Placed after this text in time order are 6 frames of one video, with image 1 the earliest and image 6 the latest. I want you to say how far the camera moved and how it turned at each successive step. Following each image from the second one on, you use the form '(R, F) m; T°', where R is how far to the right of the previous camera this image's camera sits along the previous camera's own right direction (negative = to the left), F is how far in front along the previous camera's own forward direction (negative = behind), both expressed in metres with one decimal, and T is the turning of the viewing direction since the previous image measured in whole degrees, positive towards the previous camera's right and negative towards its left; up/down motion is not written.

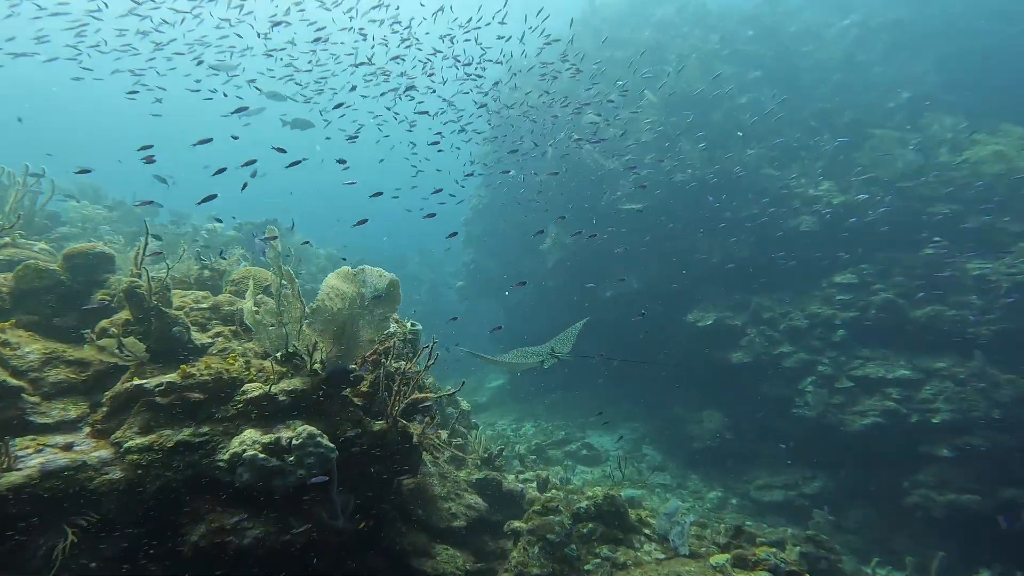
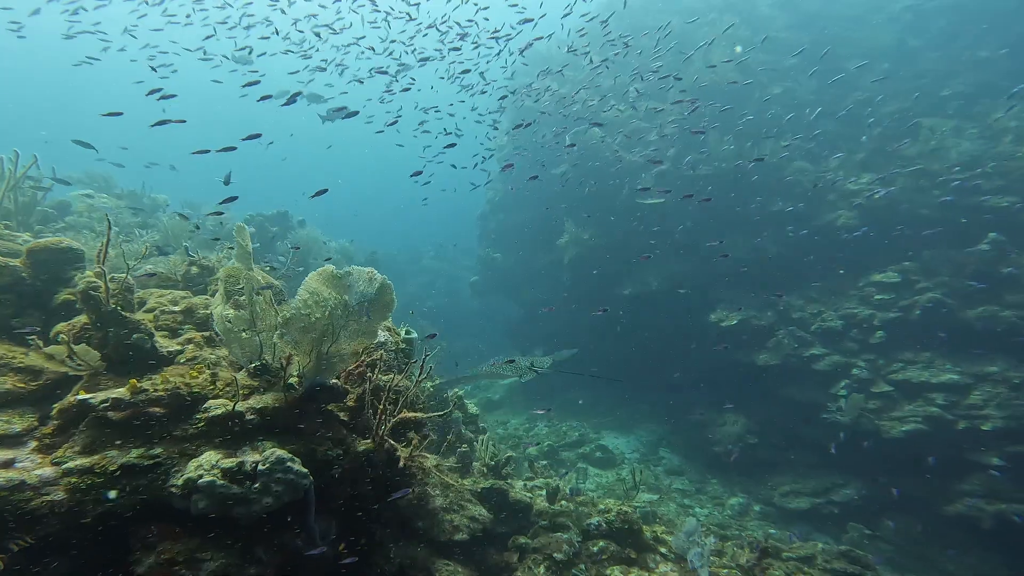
(+0.1, +0.4) m; -3°
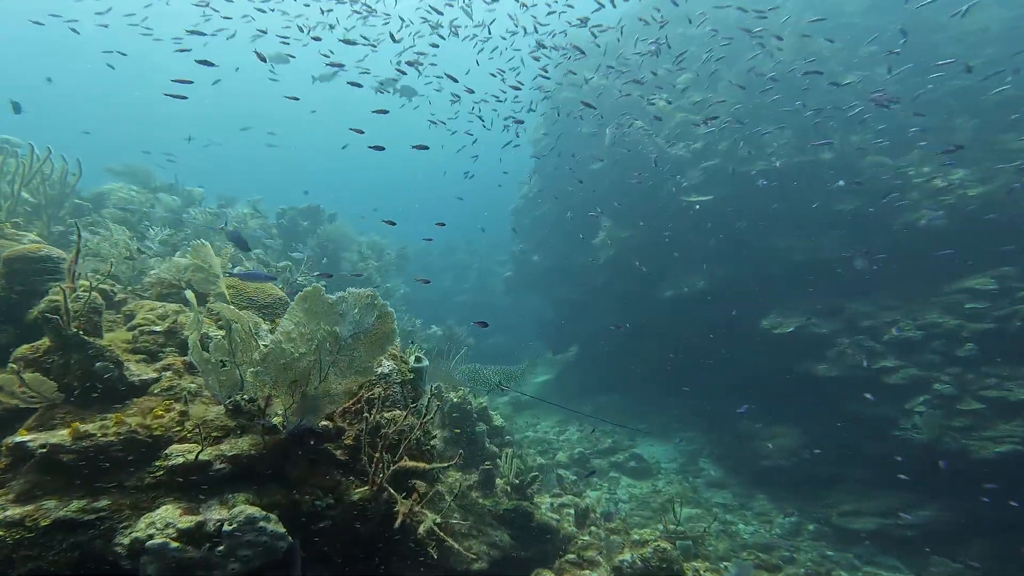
(+0.1, +0.6) m; -5°
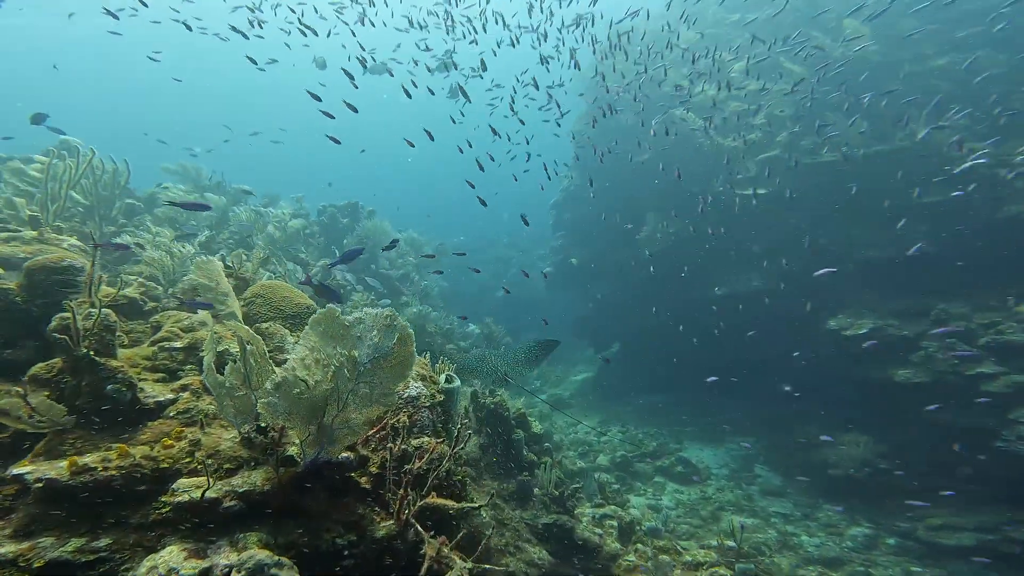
(0.0, +0.4) m; -5°
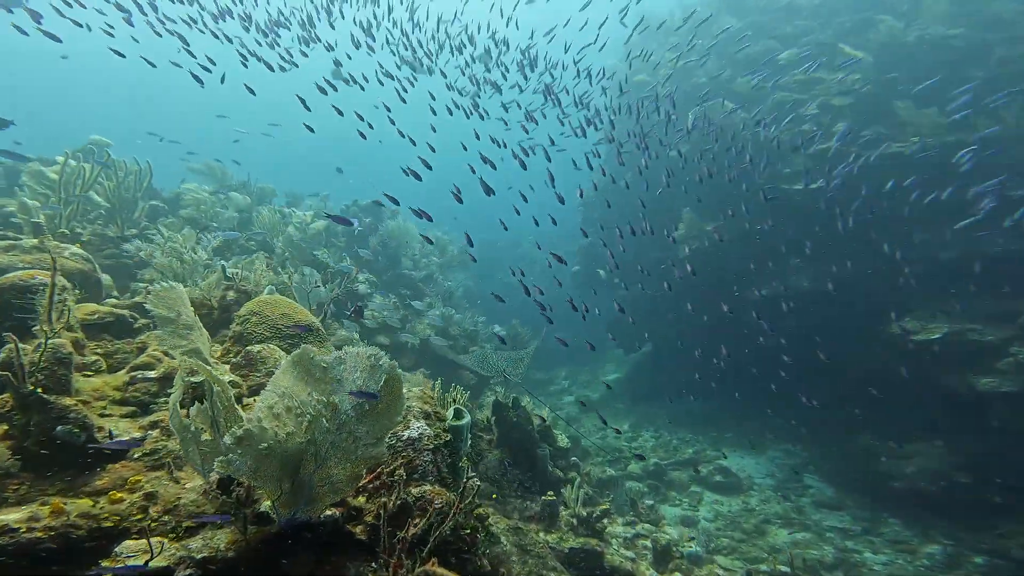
(+0.1, +0.5) m; -4°
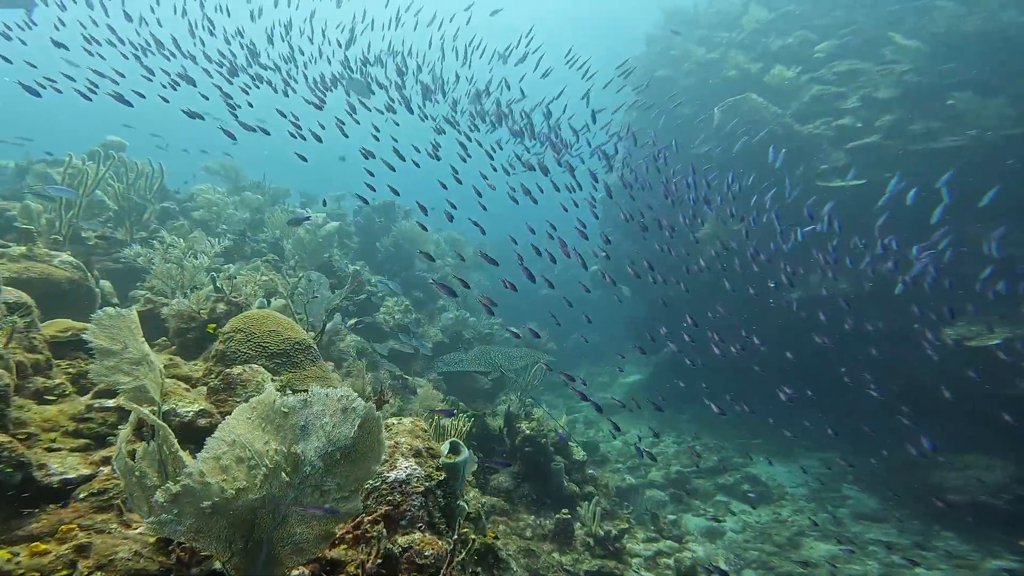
(+0.1, +0.3) m; -3°
